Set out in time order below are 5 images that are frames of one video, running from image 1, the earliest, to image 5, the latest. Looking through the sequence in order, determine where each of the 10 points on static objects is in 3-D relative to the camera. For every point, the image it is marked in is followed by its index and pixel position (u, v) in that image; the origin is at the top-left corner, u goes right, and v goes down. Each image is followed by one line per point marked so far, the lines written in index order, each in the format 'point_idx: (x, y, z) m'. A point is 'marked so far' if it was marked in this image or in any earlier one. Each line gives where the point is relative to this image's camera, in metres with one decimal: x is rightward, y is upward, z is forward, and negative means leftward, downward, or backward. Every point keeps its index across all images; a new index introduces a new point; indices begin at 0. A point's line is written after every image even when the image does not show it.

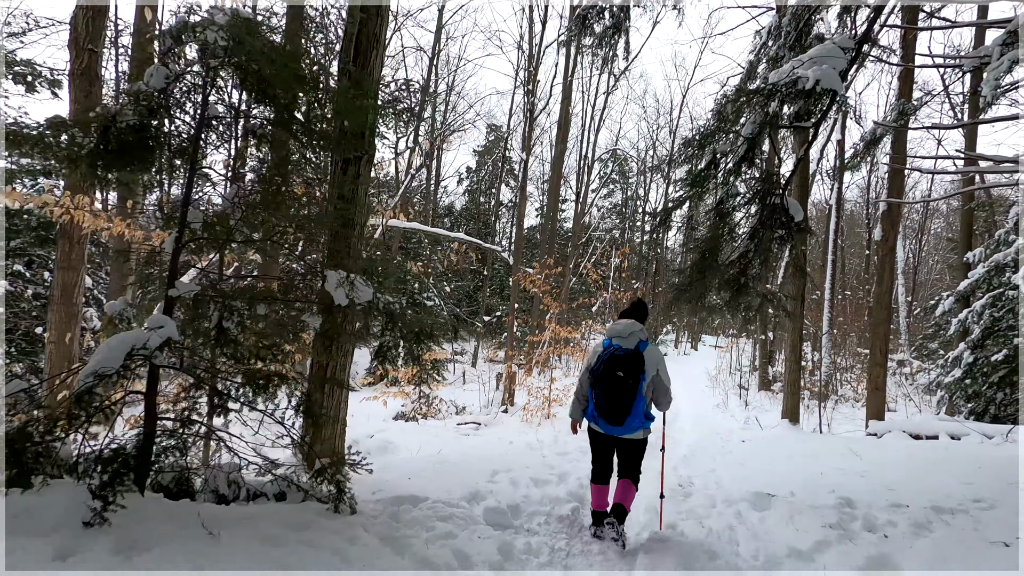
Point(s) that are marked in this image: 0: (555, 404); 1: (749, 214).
0: (+0.7, -2.0, +9.2) m
1: (+2.0, +0.7, +4.6) m
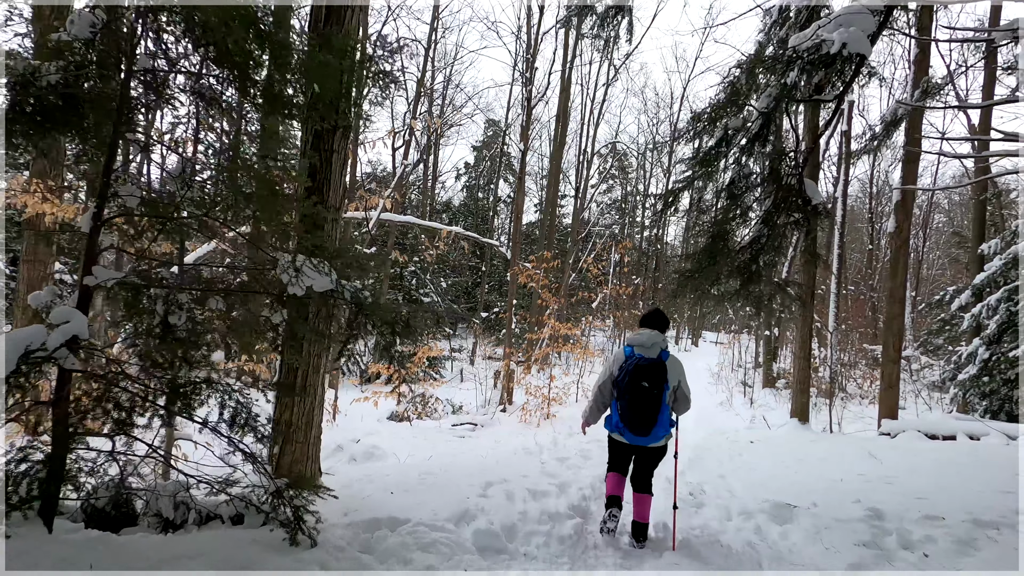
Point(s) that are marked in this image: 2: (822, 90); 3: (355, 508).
0: (+0.7, -1.9, +8.9) m
1: (+2.0, +0.7, +4.3) m
2: (+2.3, +1.5, +3.9) m
3: (-0.8, -1.1, +2.7) m
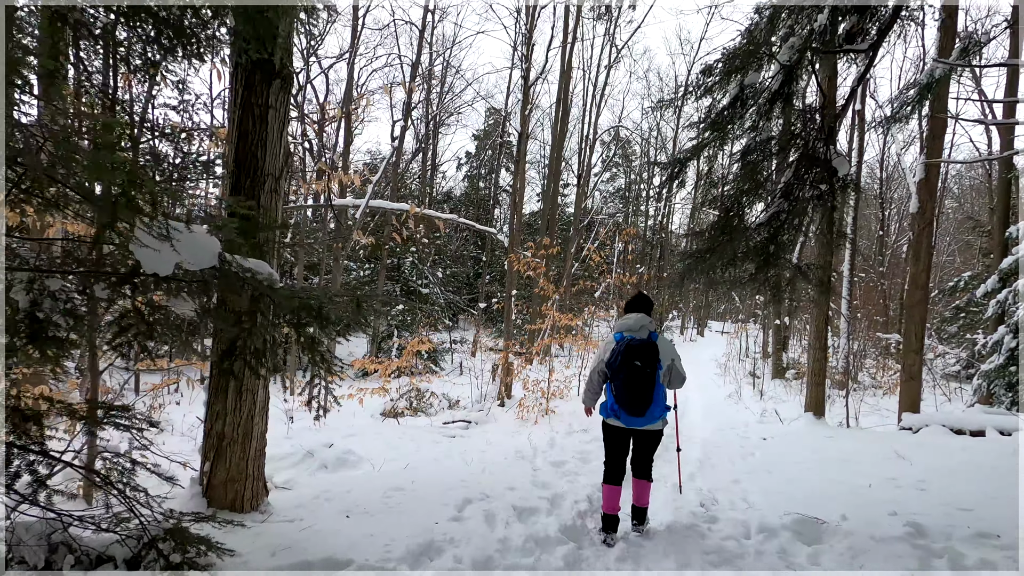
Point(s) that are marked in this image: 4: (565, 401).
0: (+0.7, -1.7, +8.5) m
1: (+1.9, +0.8, +3.8) m
2: (+2.1, +1.6, +3.4) m
3: (-0.9, -1.0, +2.2) m
4: (+0.9, -1.9, +9.1) m
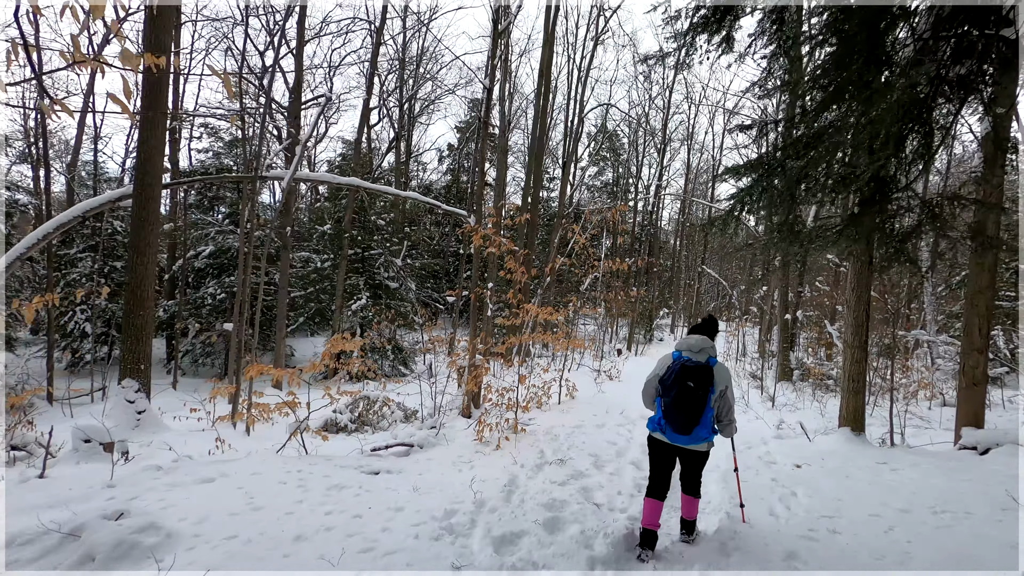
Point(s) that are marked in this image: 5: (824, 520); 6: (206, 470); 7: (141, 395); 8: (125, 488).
0: (+0.2, -1.5, +6.8) m
1: (+1.5, +1.0, +2.1) m
2: (+1.8, +1.7, +1.8) m
3: (-1.2, -0.9, +0.6) m
4: (+0.4, -1.7, +7.5) m
5: (+2.0, -1.5, +3.3) m
6: (-2.1, -1.3, +3.8) m
7: (-4.8, -1.4, +7.1) m
8: (-2.3, -1.2, +3.2) m
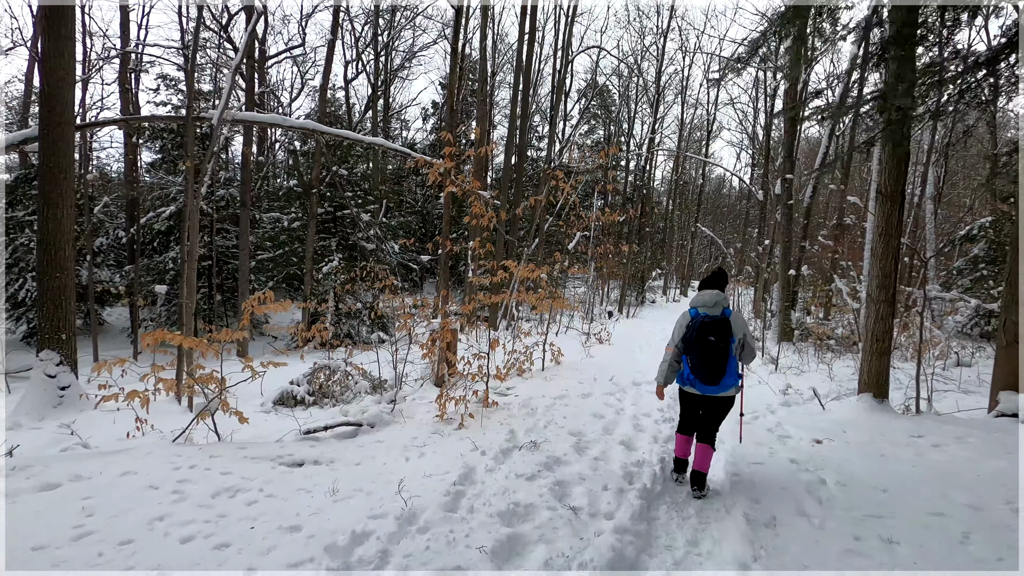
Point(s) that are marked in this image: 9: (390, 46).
0: (-0.1, -1.0, +5.9) m
1: (+1.3, +1.3, +1.1) m
2: (+1.5, +2.0, +0.8) m
3: (-1.4, -0.7, -0.3) m
4: (+0.1, -1.2, +6.6) m
5: (+1.7, -1.1, +2.5) m
6: (-2.4, -1.0, +2.9) m
7: (-5.1, -0.9, +6.2) m
8: (-2.6, -0.9, +2.3) m
9: (-4.5, +8.8, +19.6) m
